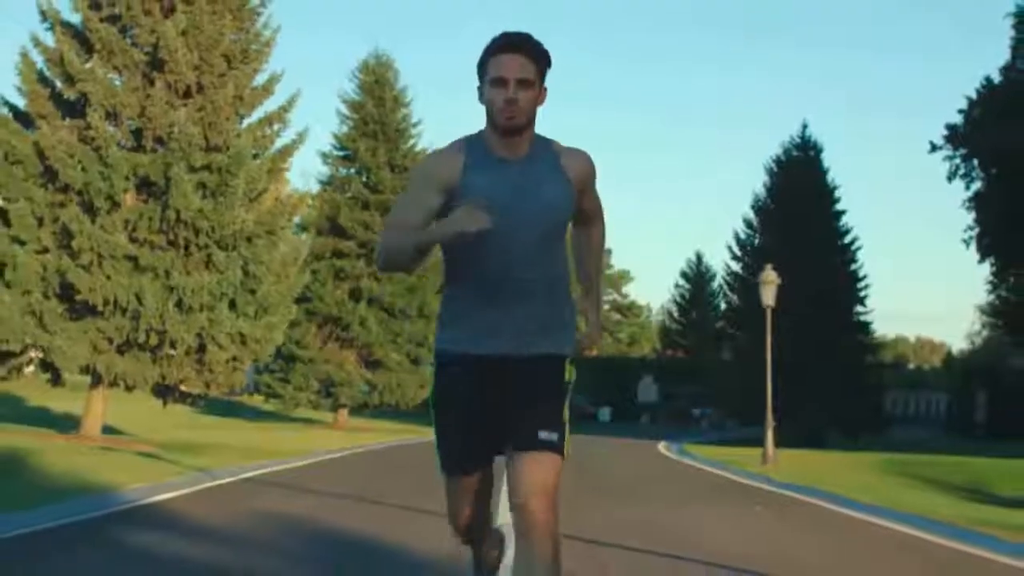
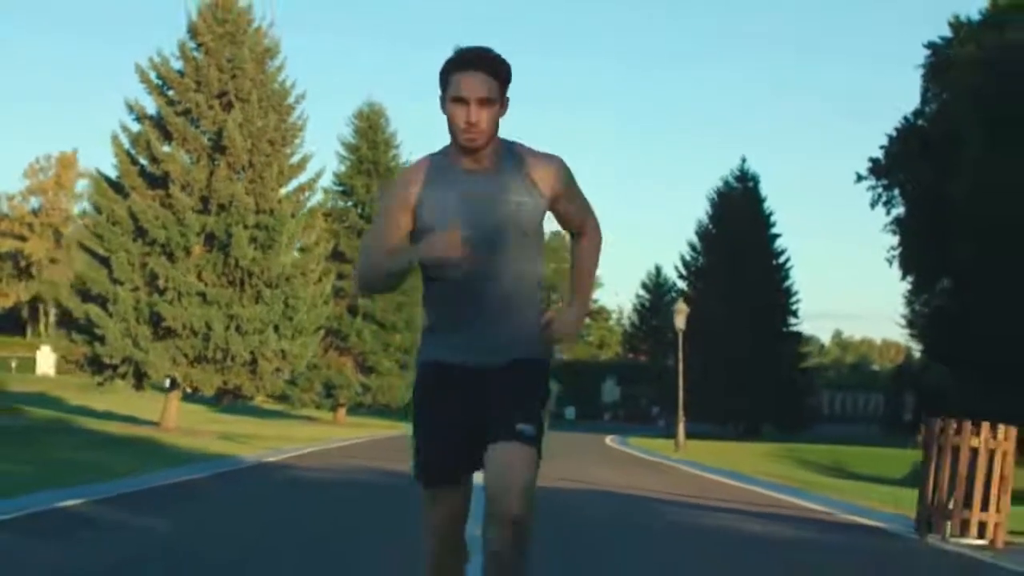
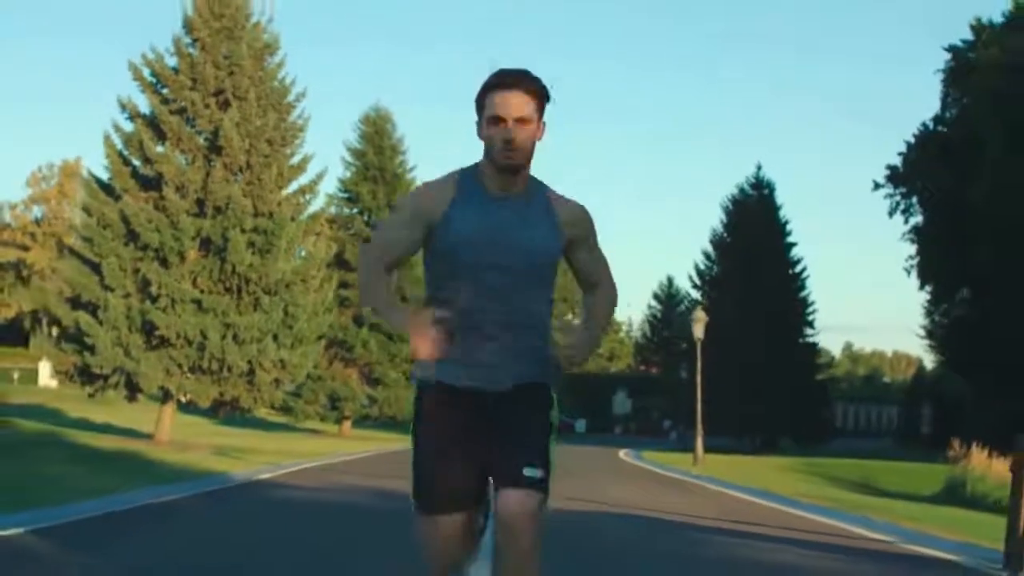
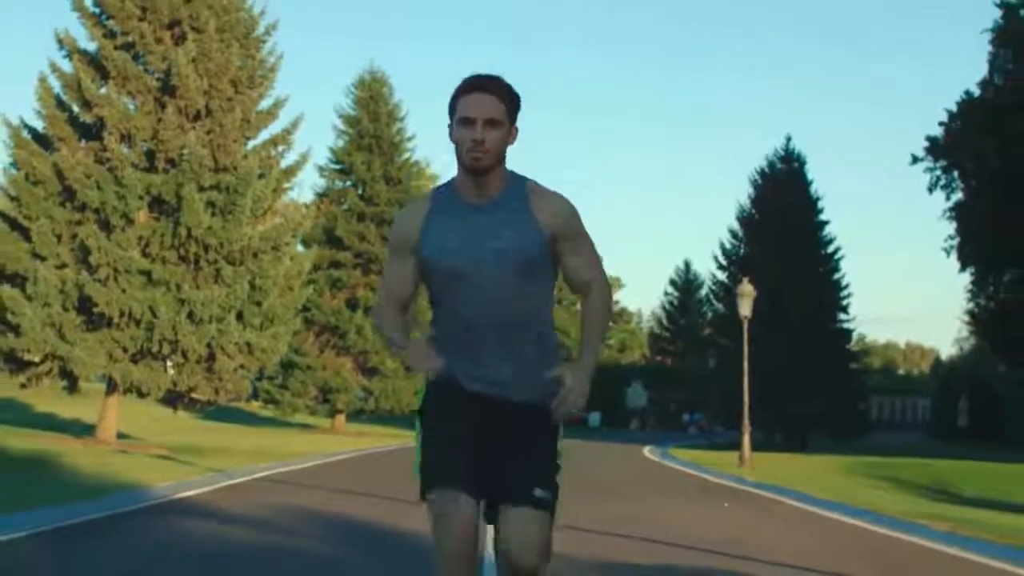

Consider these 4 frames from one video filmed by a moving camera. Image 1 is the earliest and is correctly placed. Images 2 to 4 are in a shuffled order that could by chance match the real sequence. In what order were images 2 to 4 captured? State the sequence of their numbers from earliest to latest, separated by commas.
4, 3, 2
